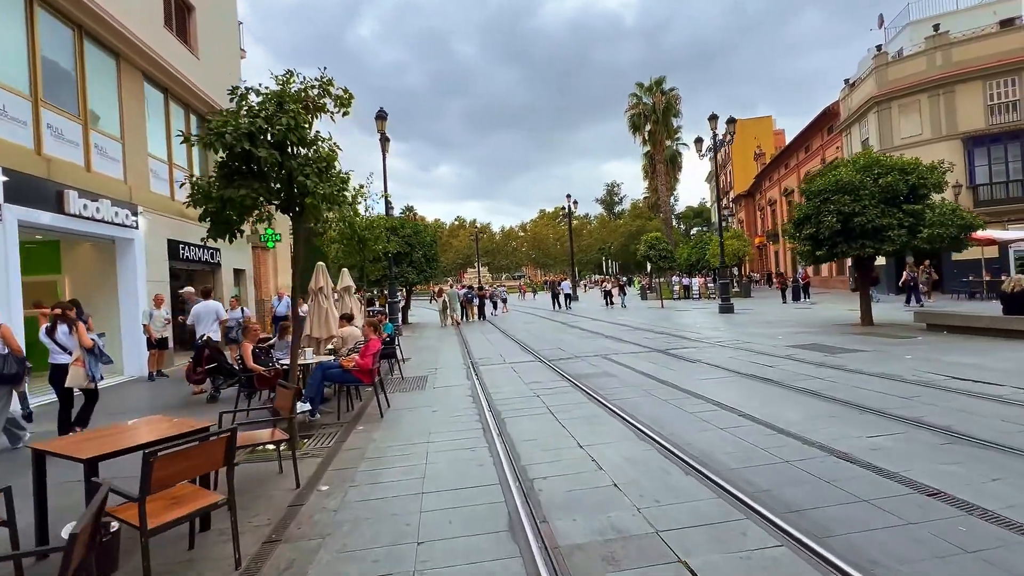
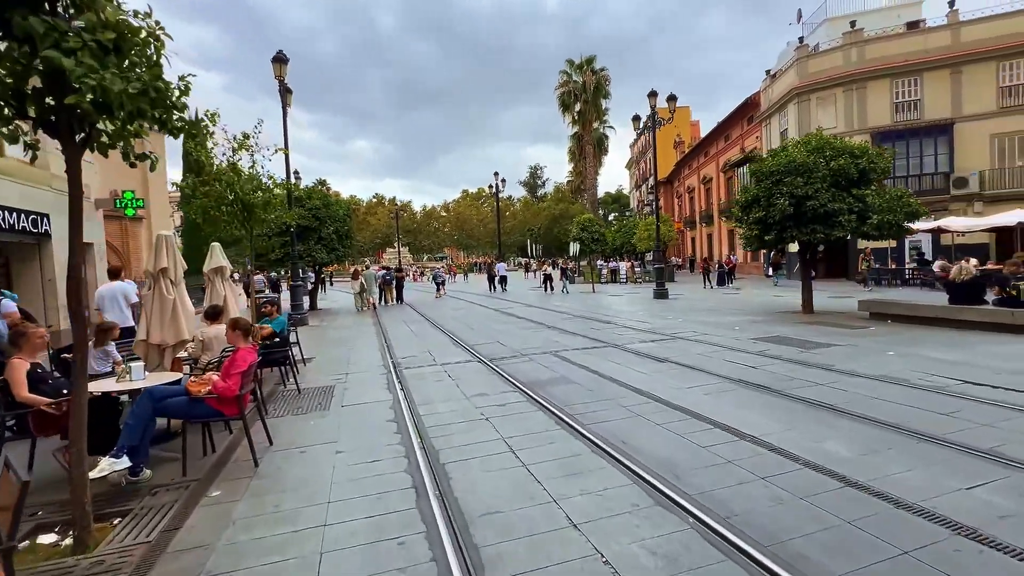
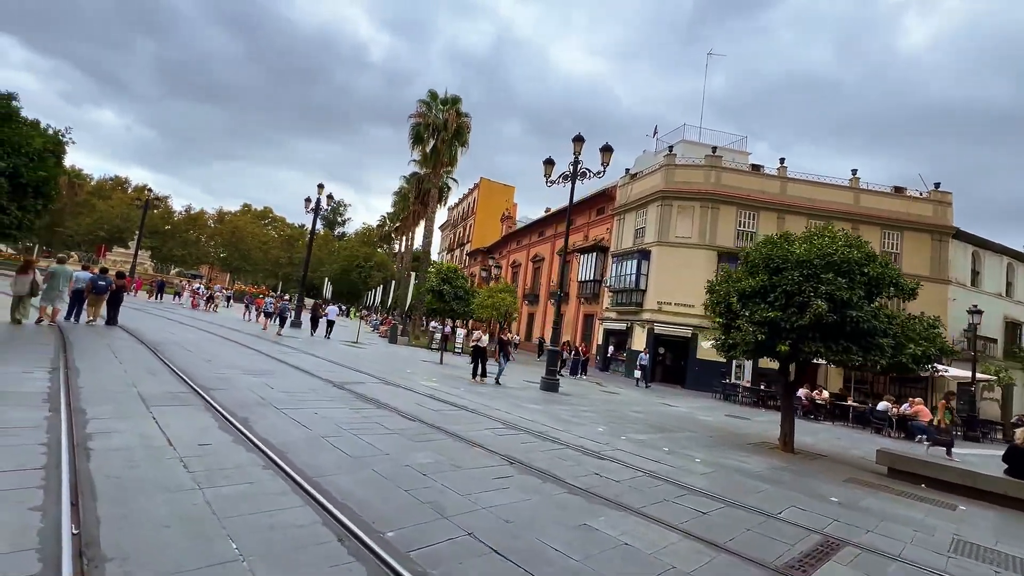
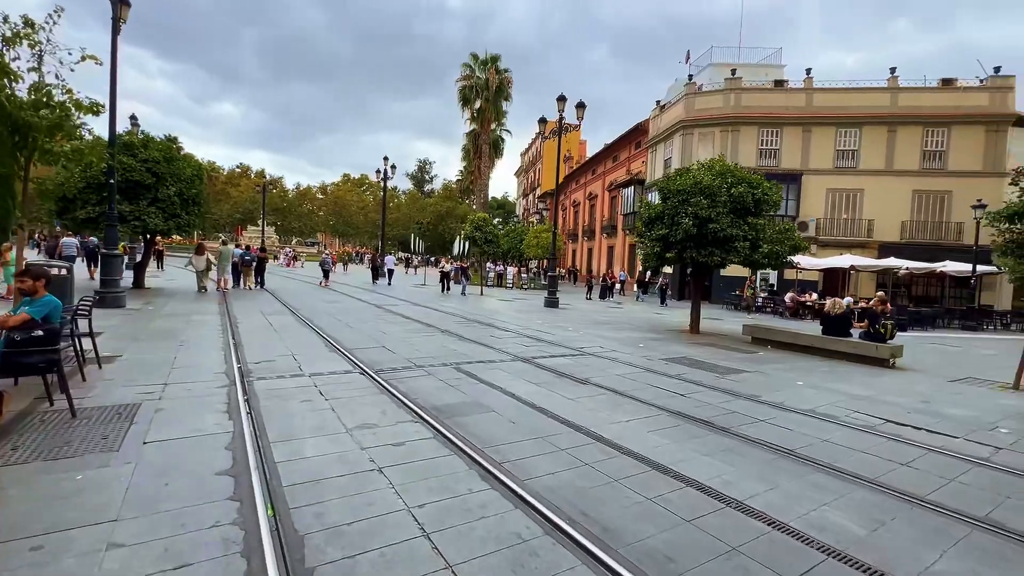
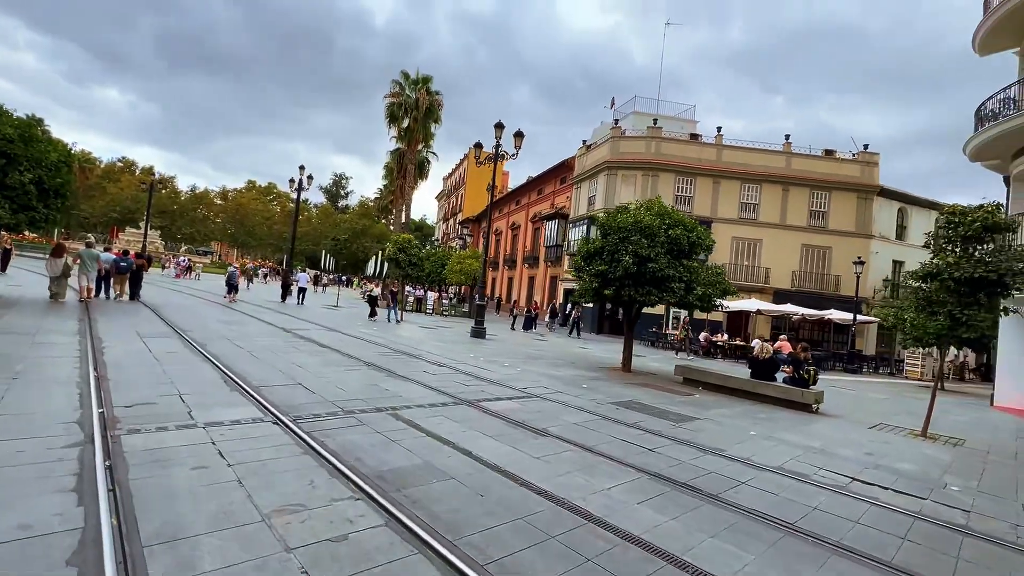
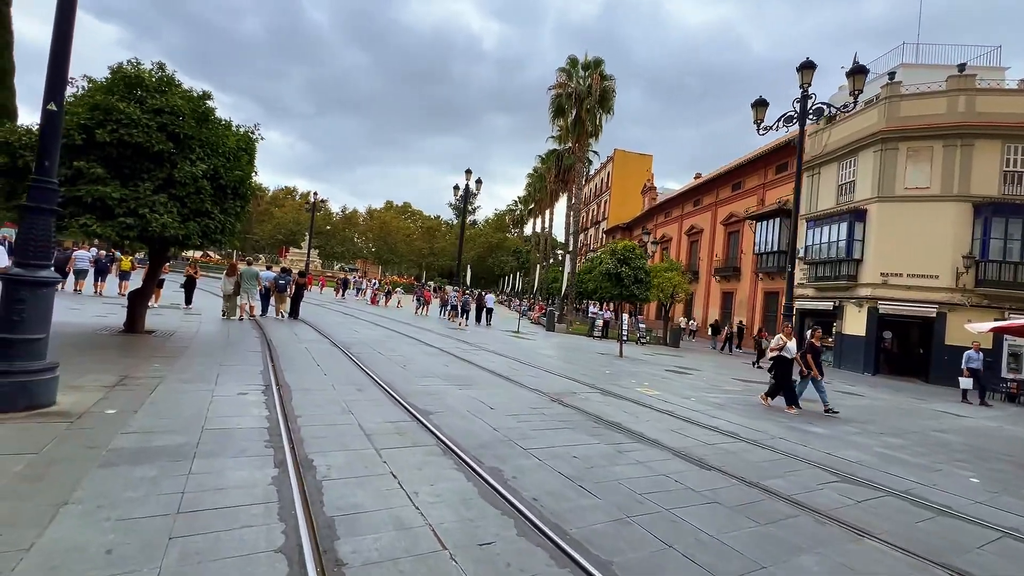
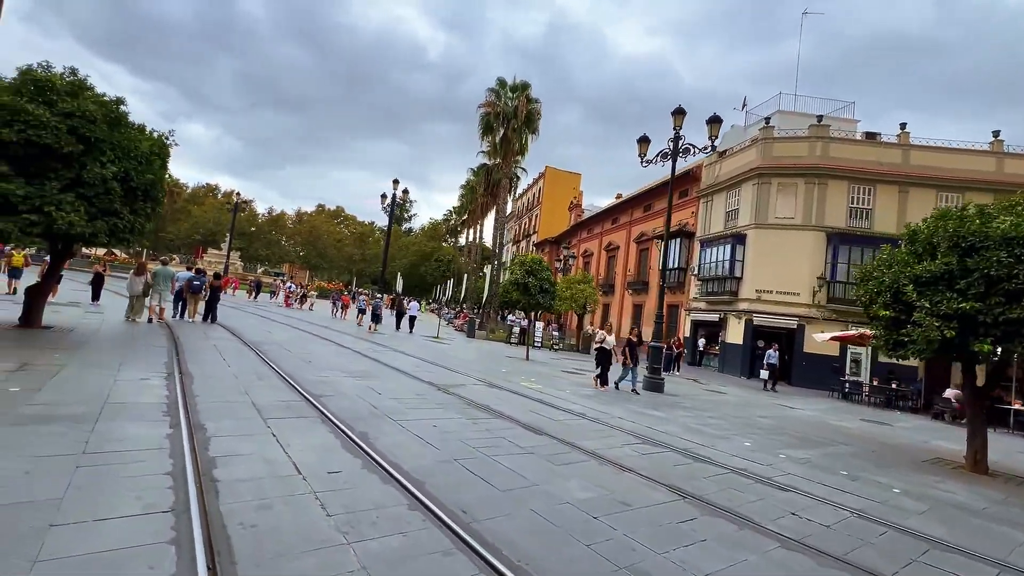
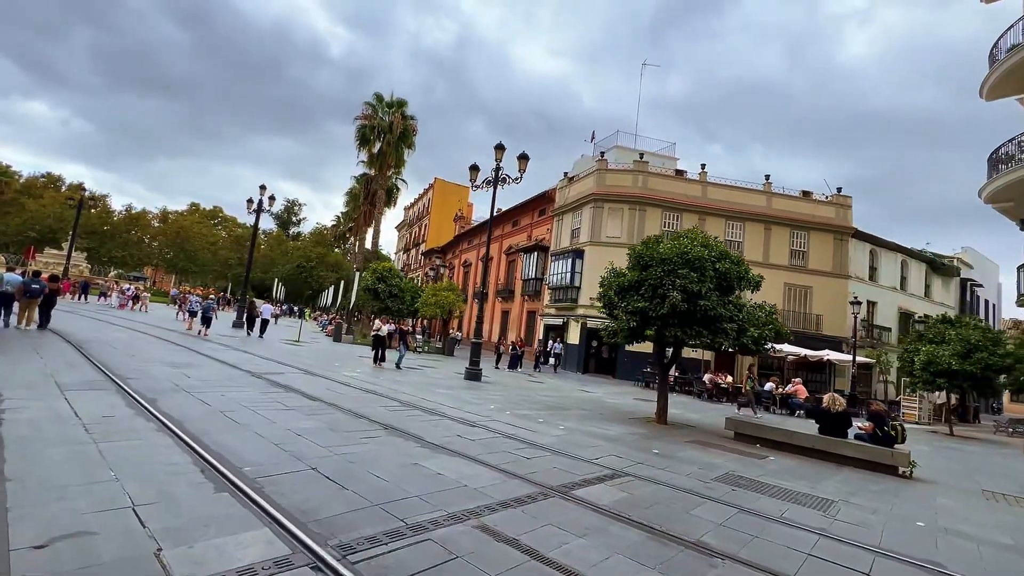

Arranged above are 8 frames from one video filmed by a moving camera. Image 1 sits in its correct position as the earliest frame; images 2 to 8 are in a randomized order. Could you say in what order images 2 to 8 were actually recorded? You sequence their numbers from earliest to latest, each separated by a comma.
2, 4, 5, 8, 3, 7, 6
